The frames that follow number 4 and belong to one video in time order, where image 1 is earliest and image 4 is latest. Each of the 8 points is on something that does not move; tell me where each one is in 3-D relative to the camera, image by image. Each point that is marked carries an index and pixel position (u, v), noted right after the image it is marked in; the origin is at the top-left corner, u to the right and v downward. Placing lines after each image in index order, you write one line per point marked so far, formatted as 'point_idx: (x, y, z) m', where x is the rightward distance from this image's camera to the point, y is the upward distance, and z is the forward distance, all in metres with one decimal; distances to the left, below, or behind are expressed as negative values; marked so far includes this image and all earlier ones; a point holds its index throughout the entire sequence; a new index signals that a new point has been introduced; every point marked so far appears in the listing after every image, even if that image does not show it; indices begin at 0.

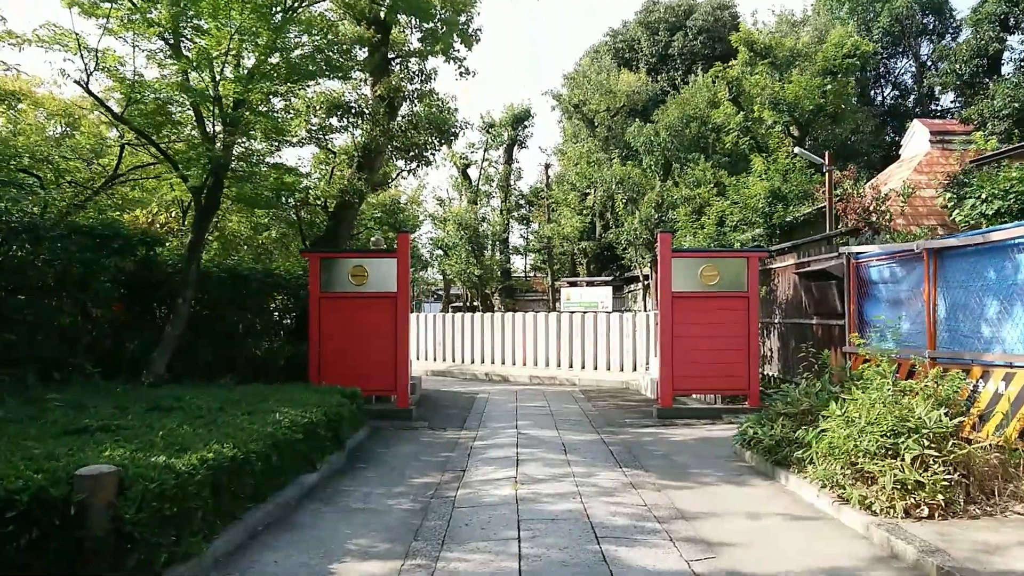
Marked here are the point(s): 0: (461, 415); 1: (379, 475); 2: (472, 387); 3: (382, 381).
0: (-0.6, -1.6, +10.7) m
1: (-1.1, -1.6, +6.9) m
2: (-0.7, -1.8, +14.9) m
3: (-1.6, -1.1, +10.4) m
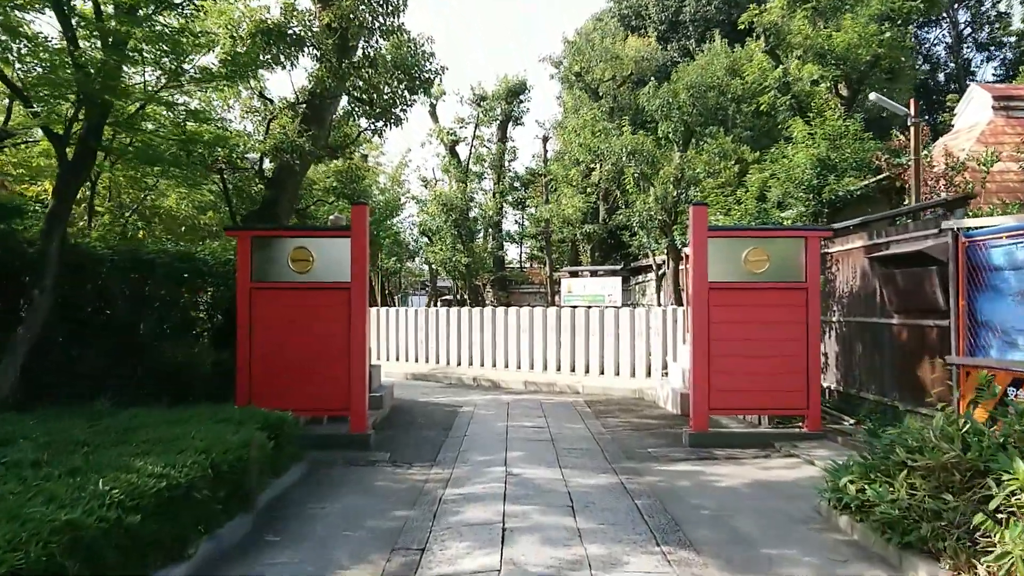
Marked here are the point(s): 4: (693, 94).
0: (-0.8, -1.5, +8.4) m
1: (-1.2, -1.5, +4.6) m
2: (-0.9, -1.6, +12.5) m
3: (-1.7, -1.0, +8.0) m
4: (+3.2, +3.5, +15.0) m
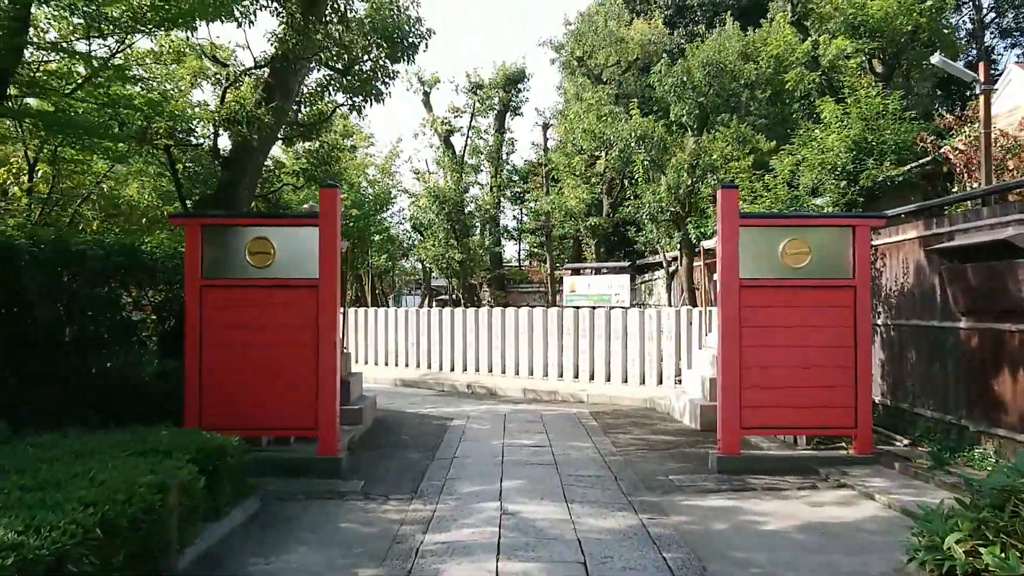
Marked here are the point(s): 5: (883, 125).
0: (-0.8, -1.5, +7.2) m
1: (-1.2, -1.5, +3.4) m
2: (-0.9, -1.6, +11.3) m
3: (-1.8, -1.0, +6.8) m
4: (+3.2, +3.5, +13.8) m
5: (+4.3, +1.9, +9.7) m
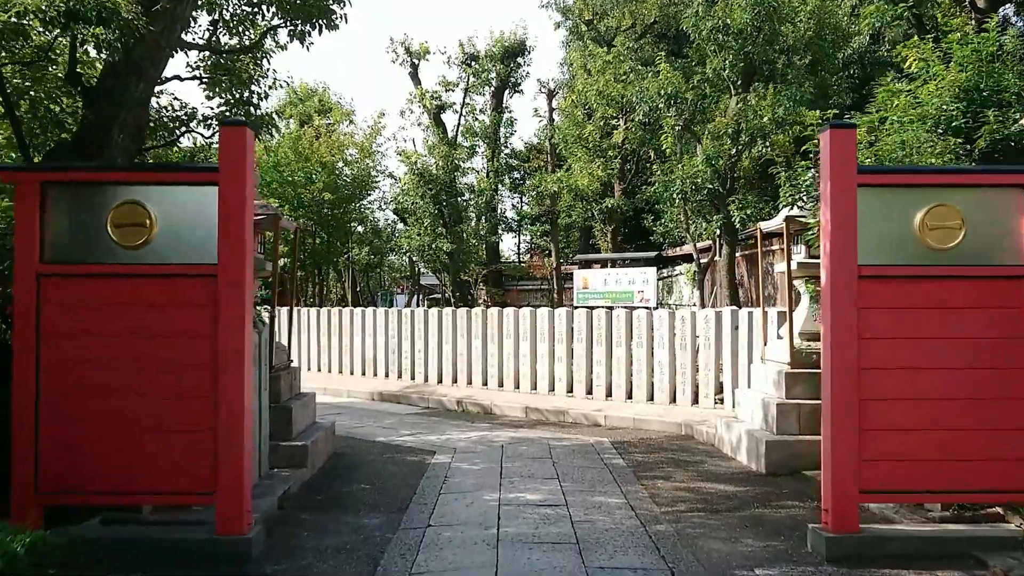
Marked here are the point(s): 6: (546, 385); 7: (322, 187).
0: (-0.8, -1.4, +4.8) m
1: (-1.2, -1.4, +1.1) m
2: (-0.9, -1.5, +9.0) m
3: (-1.8, -1.0, +4.5) m
4: (+3.2, +3.5, +11.5) m
5: (+4.3, +1.9, +7.4) m
6: (+0.4, -1.2, +10.7) m
7: (-3.4, +1.8, +14.9) m
